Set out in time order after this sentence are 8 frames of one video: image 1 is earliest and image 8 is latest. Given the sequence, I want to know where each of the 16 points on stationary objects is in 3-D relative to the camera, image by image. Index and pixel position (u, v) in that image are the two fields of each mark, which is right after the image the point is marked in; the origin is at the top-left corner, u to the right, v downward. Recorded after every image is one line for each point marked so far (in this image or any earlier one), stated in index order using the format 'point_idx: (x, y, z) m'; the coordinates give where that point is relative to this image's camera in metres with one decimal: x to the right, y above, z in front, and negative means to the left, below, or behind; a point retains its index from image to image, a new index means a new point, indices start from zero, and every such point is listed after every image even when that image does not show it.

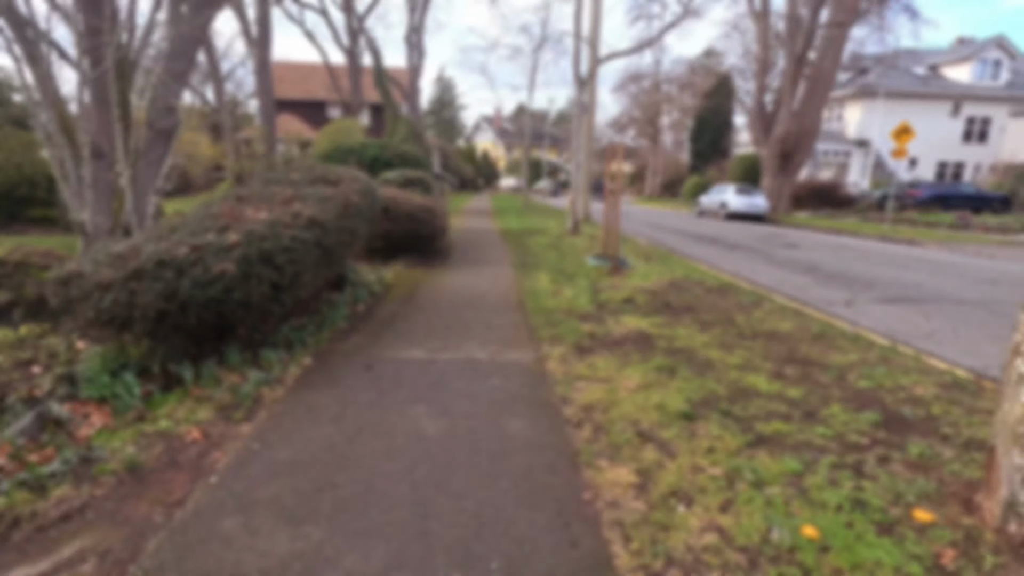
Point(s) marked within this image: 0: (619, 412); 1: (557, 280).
0: (+0.6, -0.7, +3.2) m
1: (+0.6, +0.1, +7.6) m
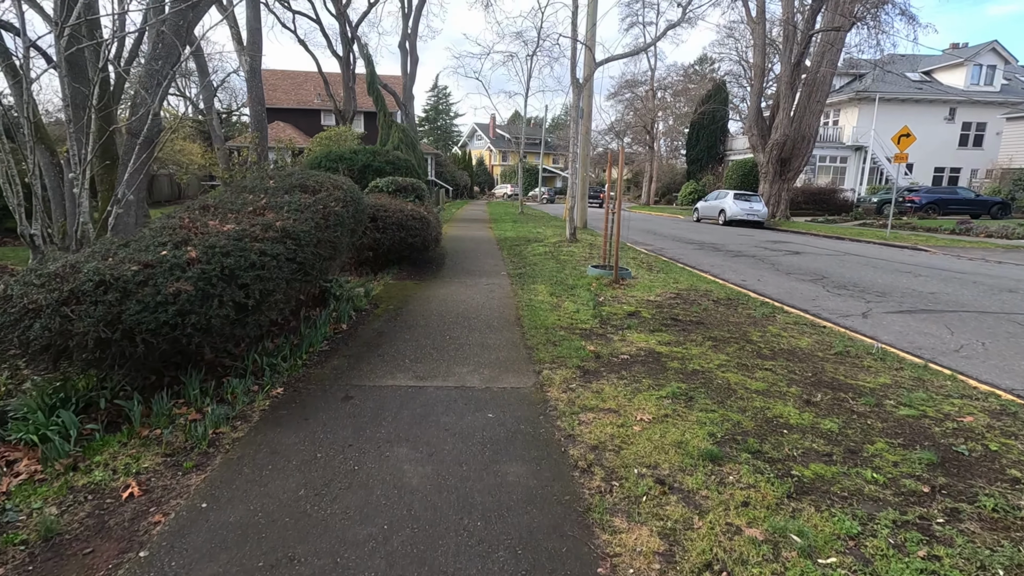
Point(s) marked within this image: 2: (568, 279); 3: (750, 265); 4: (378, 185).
0: (+0.6, -0.9, +2.8) m
1: (+0.6, -0.1, +7.2) m
2: (+0.8, +0.1, +8.0) m
3: (+5.0, +0.5, +11.3) m
4: (-2.7, +2.1, +10.7) m
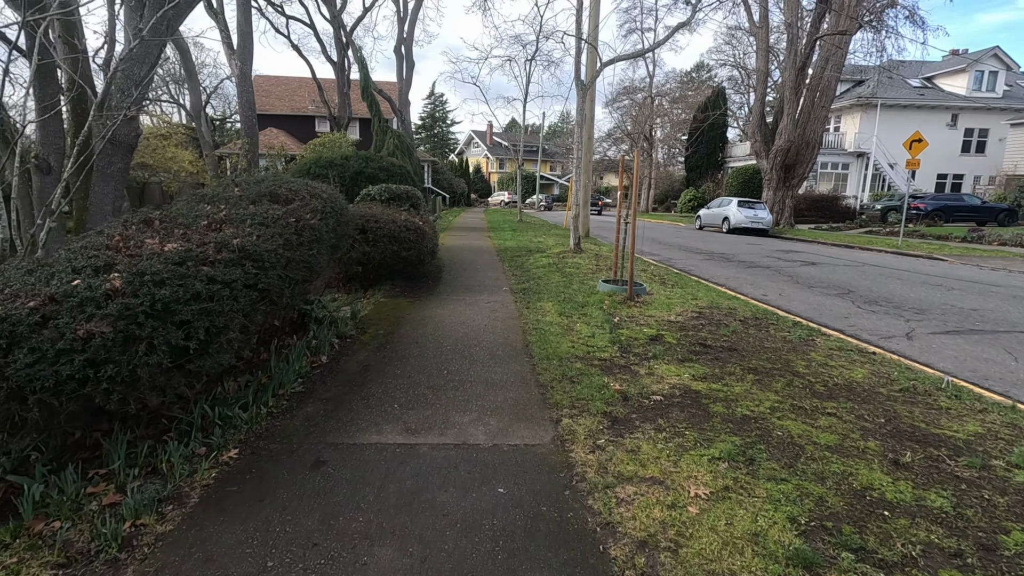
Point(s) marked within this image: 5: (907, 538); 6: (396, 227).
0: (+0.7, -1.0, +2.1) m
1: (+0.6, -0.3, +6.5) m
2: (+0.9, -0.1, +7.3) m
3: (+5.0, +0.2, +10.6) m
4: (-2.6, +1.8, +10.0) m
5: (+1.6, -1.0, +2.2) m
6: (-1.5, +0.8, +7.0) m
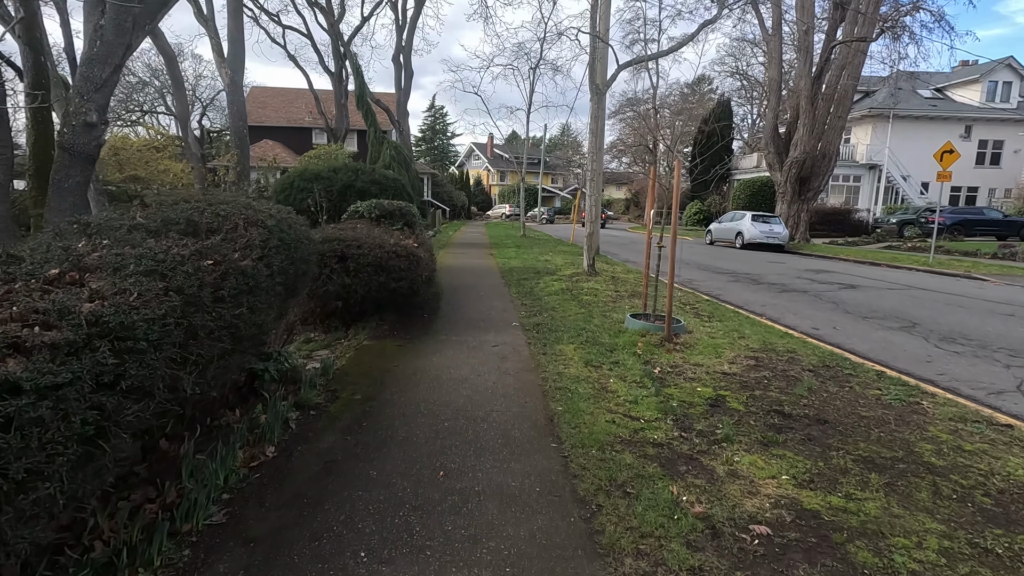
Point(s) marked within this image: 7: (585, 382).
0: (+0.9, -1.3, +0.8) m
1: (+0.8, -0.7, +5.2) m
2: (+1.0, -0.5, +6.0) m
3: (+5.1, -0.3, +9.3) m
4: (-2.5, +1.3, +8.8) m
5: (+1.8, -1.3, +0.9) m
6: (-1.4, +0.4, +5.7) m
7: (+0.6, -0.8, +4.5) m
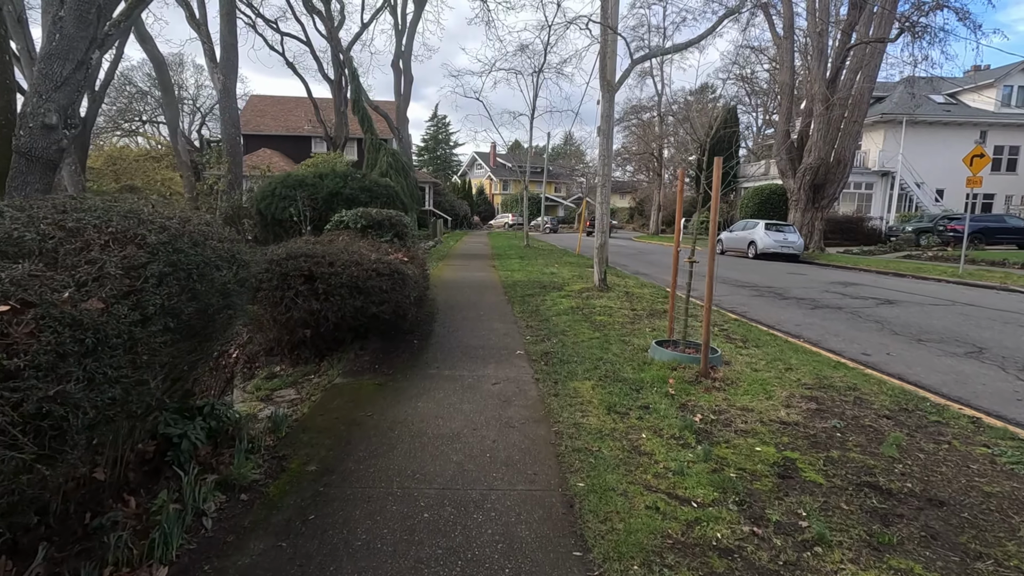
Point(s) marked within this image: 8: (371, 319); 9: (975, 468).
0: (+0.9, -1.5, -0.2) m
1: (+0.8, -0.9, +4.2) m
2: (+1.0, -0.8, +5.0) m
3: (+5.2, -0.5, +8.3) m
4: (-2.5, +1.0, +7.8) m
5: (+1.8, -1.5, -0.1) m
6: (-1.4, +0.1, +4.8) m
7: (+0.6, -1.0, +3.5) m
8: (-1.3, -0.3, +4.9) m
9: (+2.8, -1.1, +3.3) m
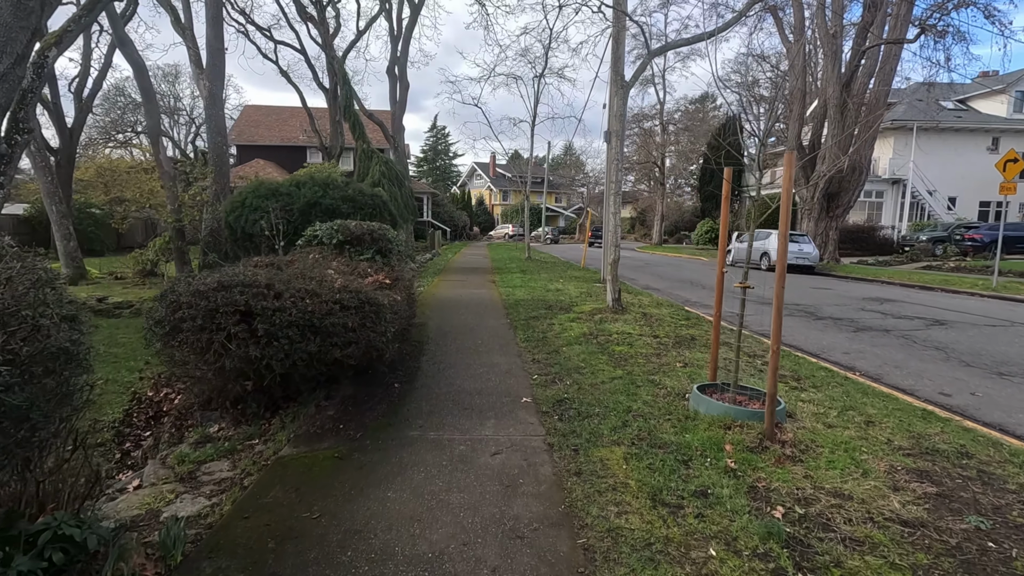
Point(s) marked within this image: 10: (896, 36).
0: (+0.9, -1.6, -1.4) m
1: (+0.8, -1.1, +3.1) m
2: (+1.1, -1.0, +3.9) m
3: (+5.2, -0.8, +7.2) m
4: (-2.4, +0.7, +6.7) m
5: (+1.8, -1.6, -1.2) m
6: (-1.3, -0.1, +3.6) m
7: (+0.7, -1.2, +2.4) m
8: (-1.3, -0.6, +3.8) m
9: (+2.9, -1.3, +2.1) m
10: (+14.0, +9.2, +19.6) m
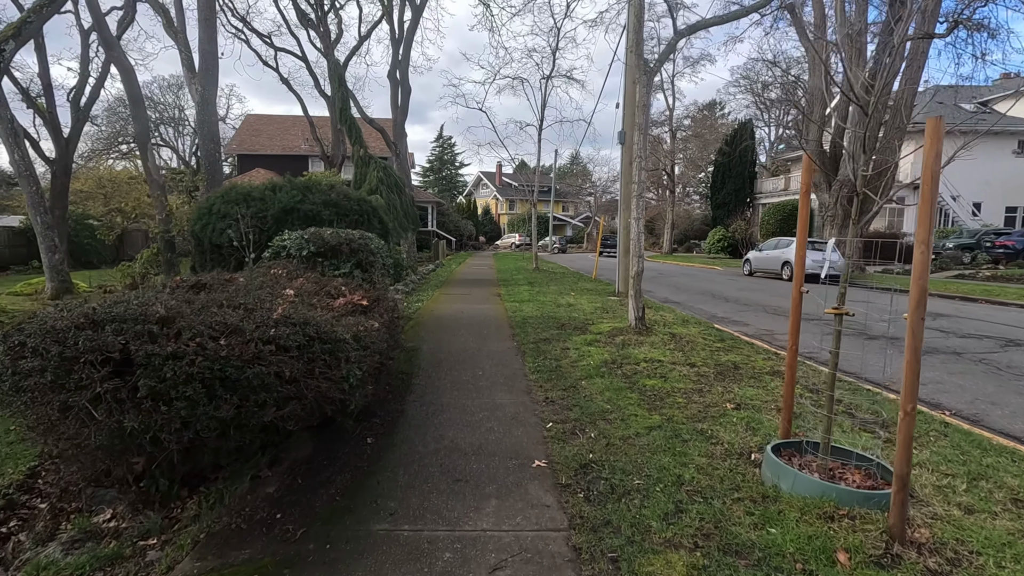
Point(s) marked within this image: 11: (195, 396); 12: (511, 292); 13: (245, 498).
0: (+0.9, -1.7, -2.5) m
1: (+0.9, -1.3, +1.9) m
2: (+1.1, -1.2, +2.7) m
3: (+5.3, -1.0, +6.0) m
4: (-2.4, +0.5, +5.6) m
5: (+1.8, -1.7, -2.4) m
6: (-1.3, -0.3, +2.5) m
7: (+0.7, -1.3, +1.2) m
8: (-1.2, -0.7, +2.7) m
9: (+2.9, -1.4, +0.9) m
10: (+14.2, +8.9, +18.5) m
11: (-1.3, -0.5, +2.5) m
12: (0.0, -0.1, +12.8) m
13: (-1.4, -1.1, +2.8) m
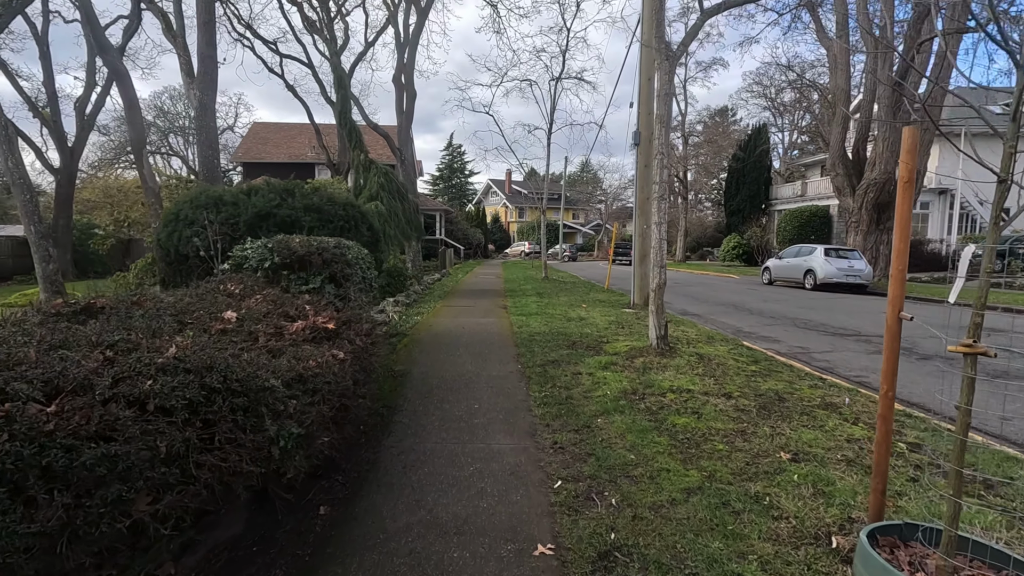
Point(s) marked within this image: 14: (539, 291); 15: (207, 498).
0: (+0.7, -1.7, -3.5) m
1: (+0.8, -1.4, +1.0) m
2: (+1.1, -1.3, +1.8) m
3: (+5.3, -1.2, +5.0) m
4: (-2.3, +0.3, +4.8) m
5: (+1.6, -1.7, -3.4) m
6: (-1.3, -0.4, +1.7) m
7: (+0.6, -1.4, +0.3) m
8: (-1.3, -0.8, +1.8) m
9: (+2.8, -1.5, 0.0) m
10: (+14.5, +8.5, +17.4) m
11: (-1.4, -0.6, +1.6) m
12: (+0.2, -0.4, +11.9) m
13: (-1.4, -1.2, +1.9) m
14: (+0.7, -0.1, +14.7) m
15: (-1.0, -0.7, +2.0) m
